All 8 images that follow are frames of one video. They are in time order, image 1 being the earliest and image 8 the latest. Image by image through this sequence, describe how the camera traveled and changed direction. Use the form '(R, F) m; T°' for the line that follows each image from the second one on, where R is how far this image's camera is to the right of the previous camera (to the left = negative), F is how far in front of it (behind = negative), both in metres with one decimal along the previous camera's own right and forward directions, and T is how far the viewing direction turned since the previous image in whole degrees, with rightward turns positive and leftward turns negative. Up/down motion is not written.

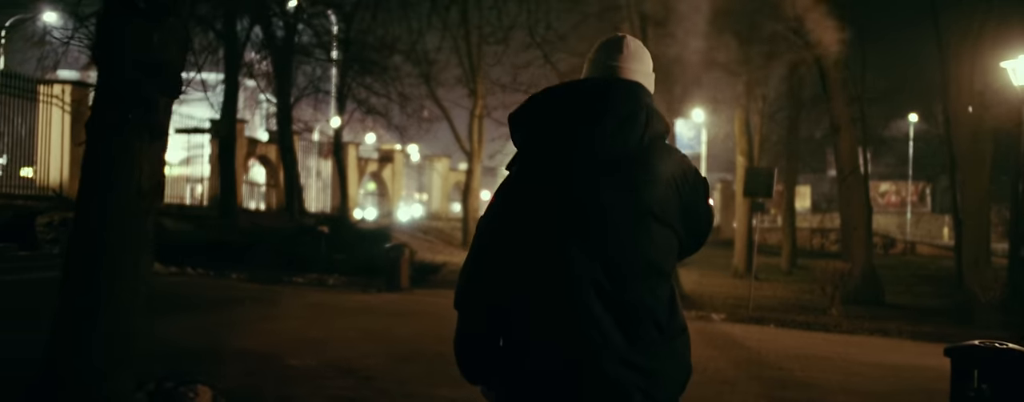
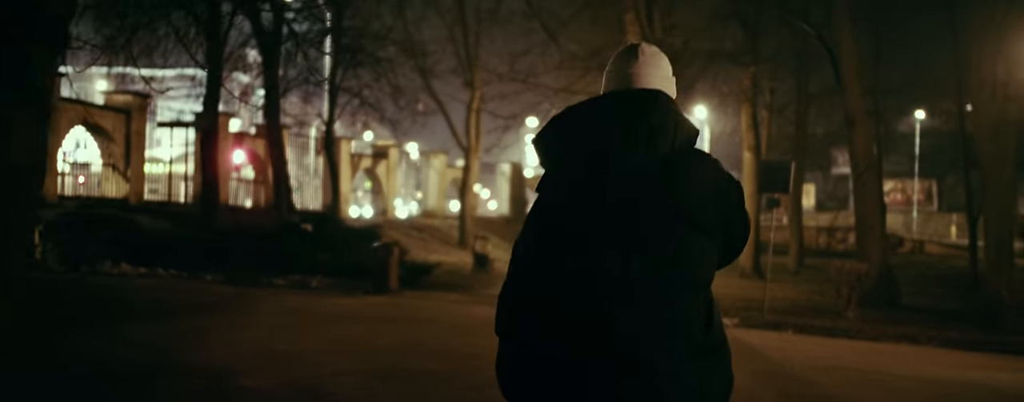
(+0.1, +1.3) m; 0°
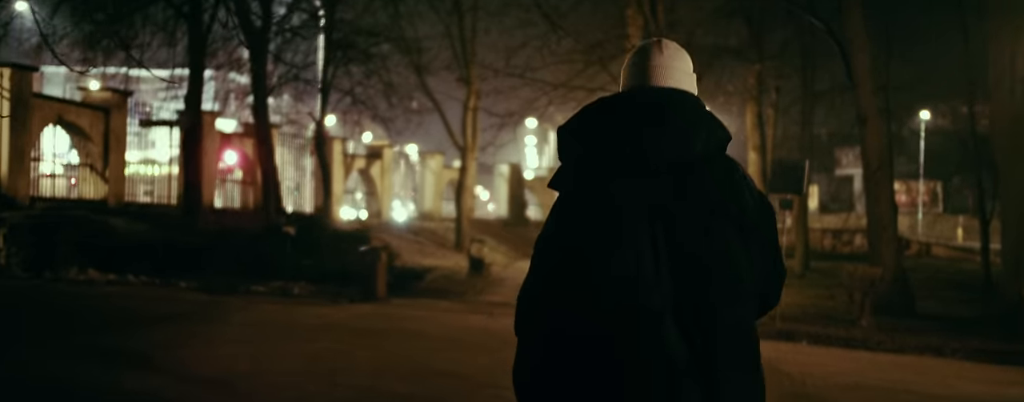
(+0.1, +1.1) m; 0°
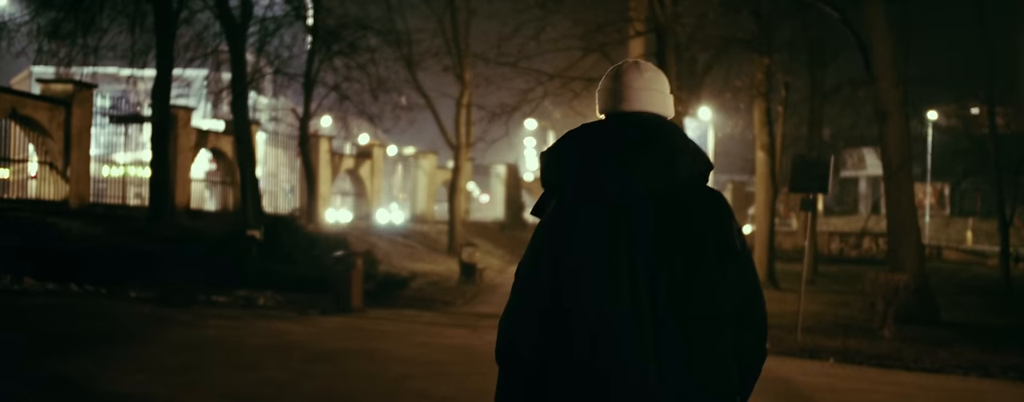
(+0.1, +1.6) m; 0°
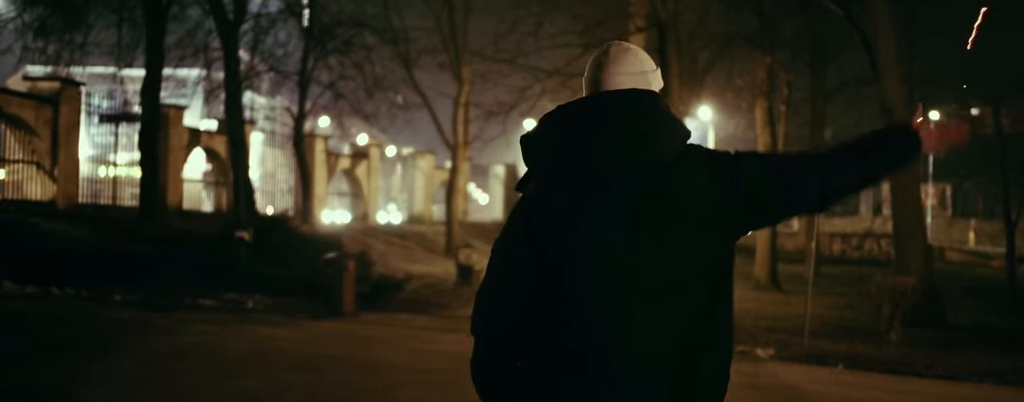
(0.0, +0.5) m; 0°
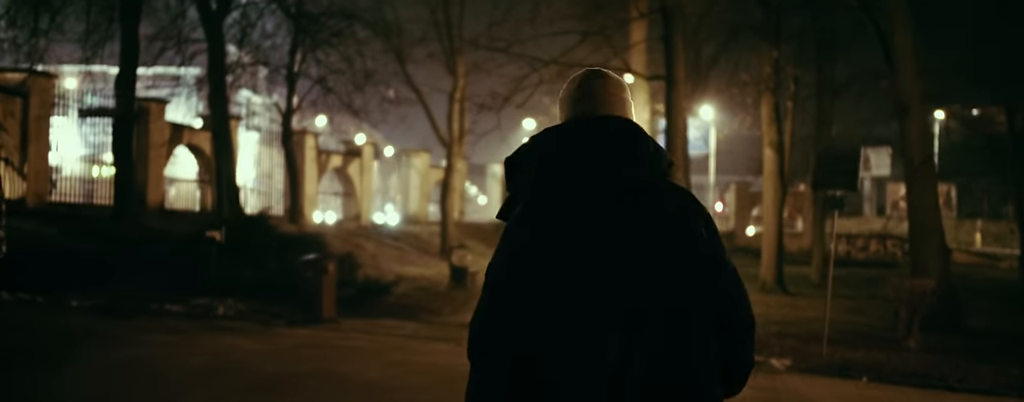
(+0.1, +1.1) m; 0°
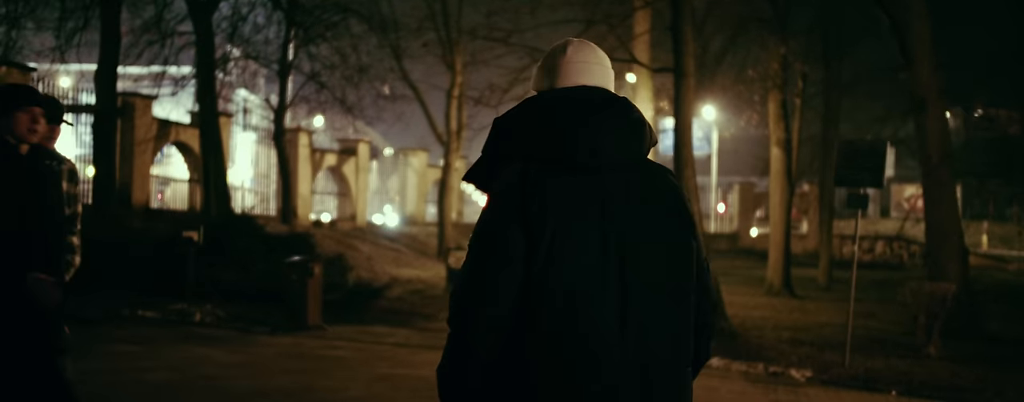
(0.0, +0.9) m; 0°
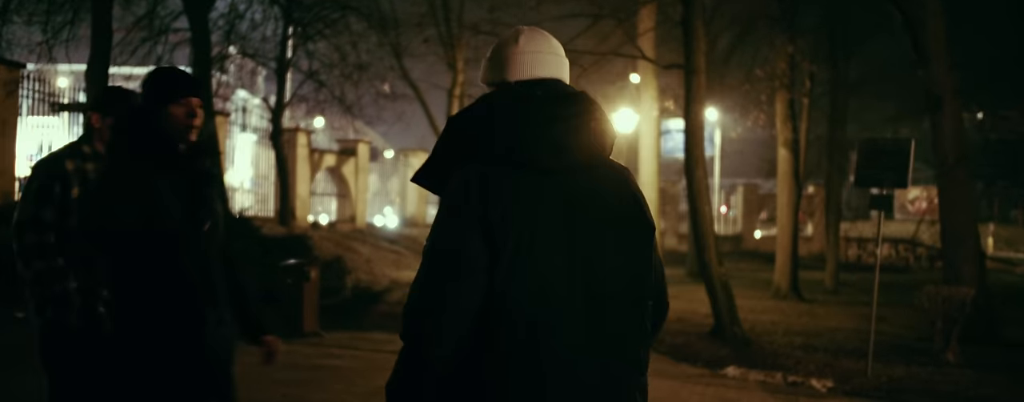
(-0.1, +0.6) m; 0°
